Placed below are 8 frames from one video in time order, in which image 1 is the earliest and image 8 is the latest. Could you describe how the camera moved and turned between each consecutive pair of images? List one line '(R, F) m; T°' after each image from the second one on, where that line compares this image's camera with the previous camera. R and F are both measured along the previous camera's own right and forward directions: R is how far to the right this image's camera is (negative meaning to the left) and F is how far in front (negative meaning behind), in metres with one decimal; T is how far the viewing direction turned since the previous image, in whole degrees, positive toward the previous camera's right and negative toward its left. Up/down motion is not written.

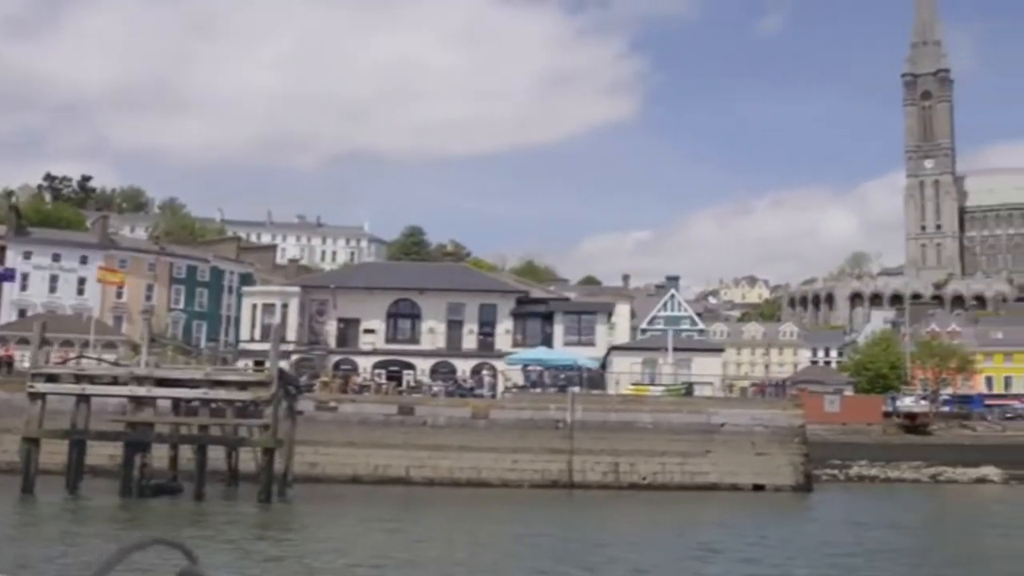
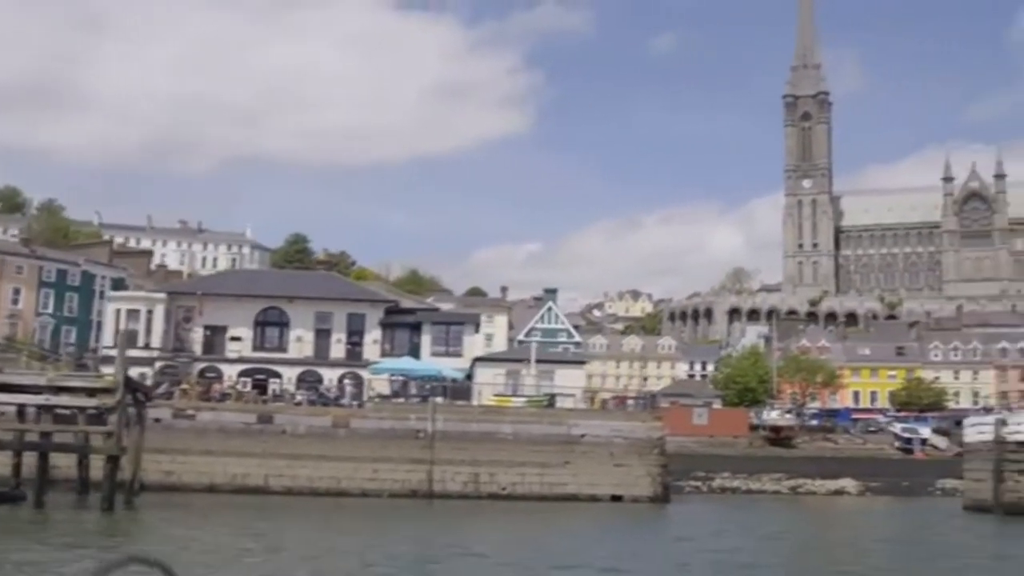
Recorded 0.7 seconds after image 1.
(+0.9, -0.2) m; +5°
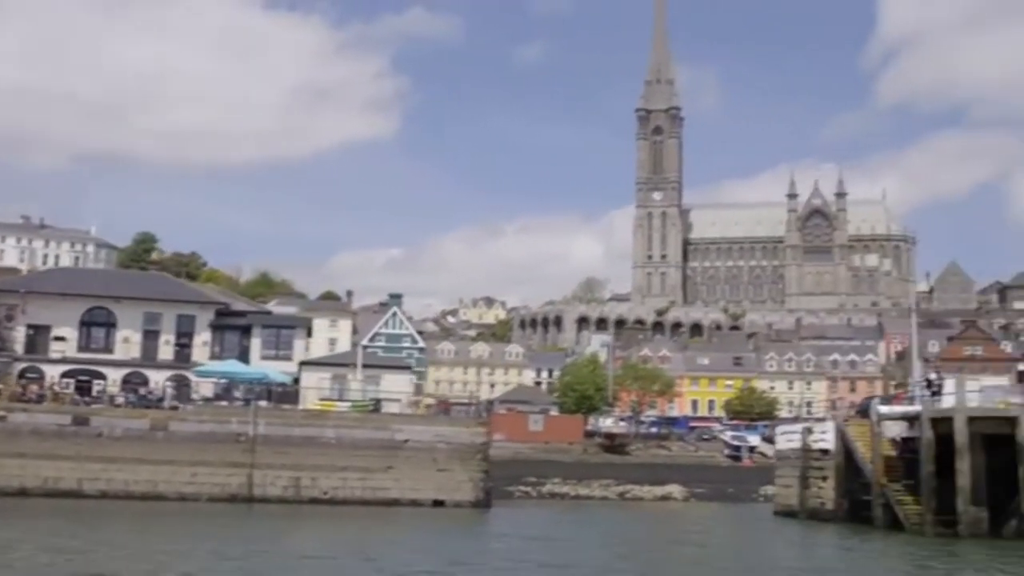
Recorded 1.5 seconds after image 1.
(+1.1, -0.2) m; +6°
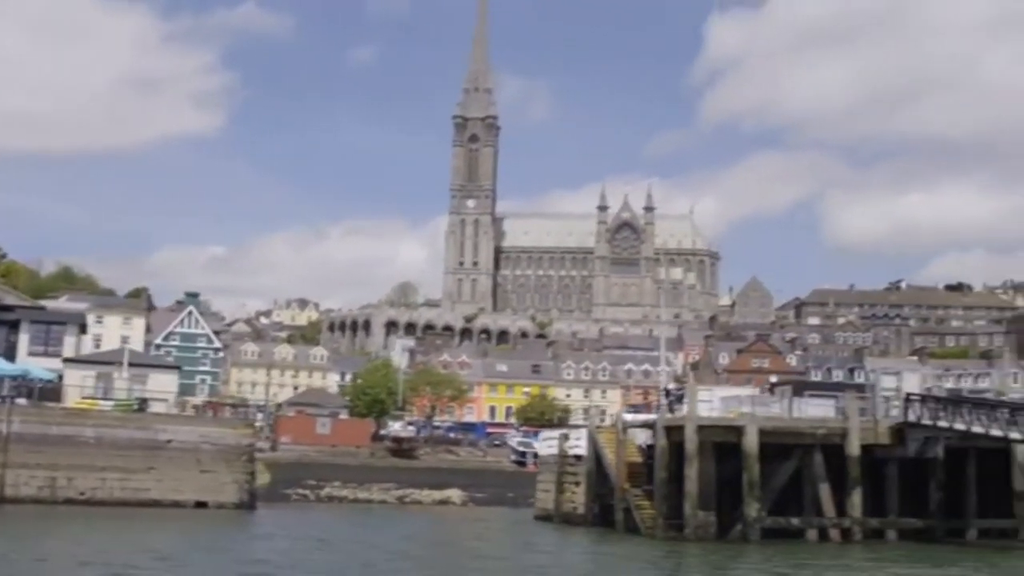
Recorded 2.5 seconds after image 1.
(+1.7, -0.5) m; +7°
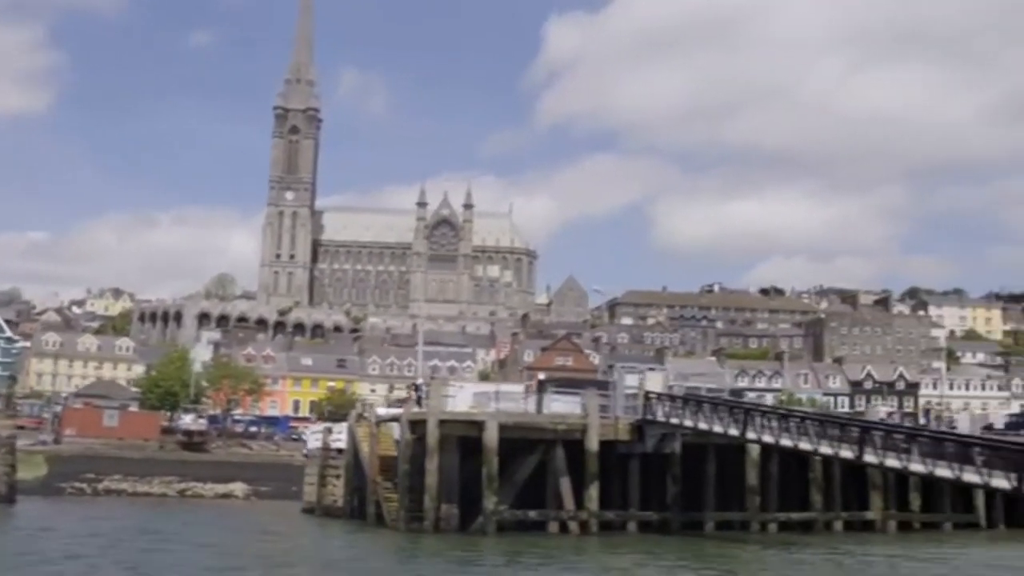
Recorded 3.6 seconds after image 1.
(+2.0, -0.6) m; +7°
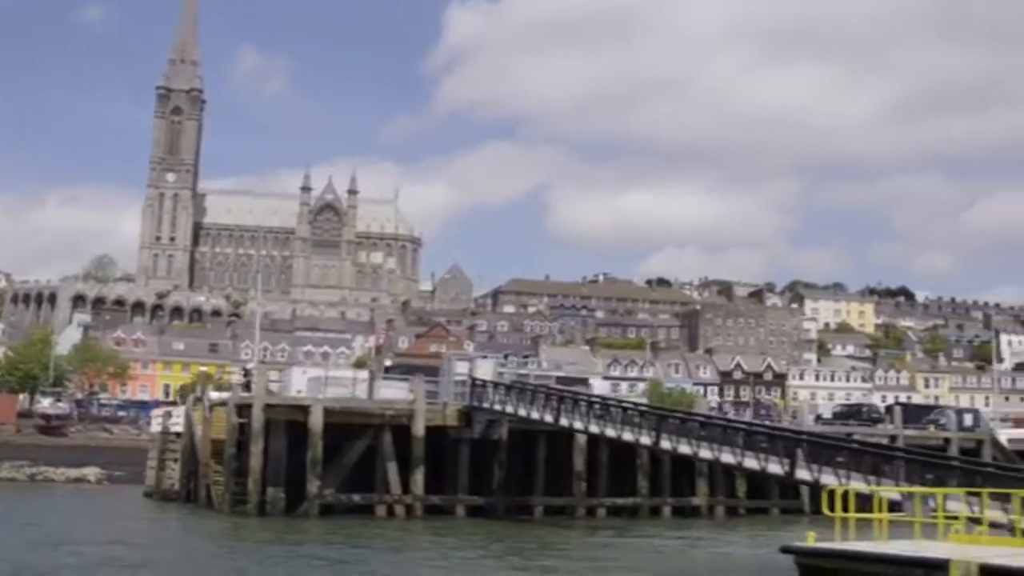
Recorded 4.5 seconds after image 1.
(+1.7, -0.6) m; +4°
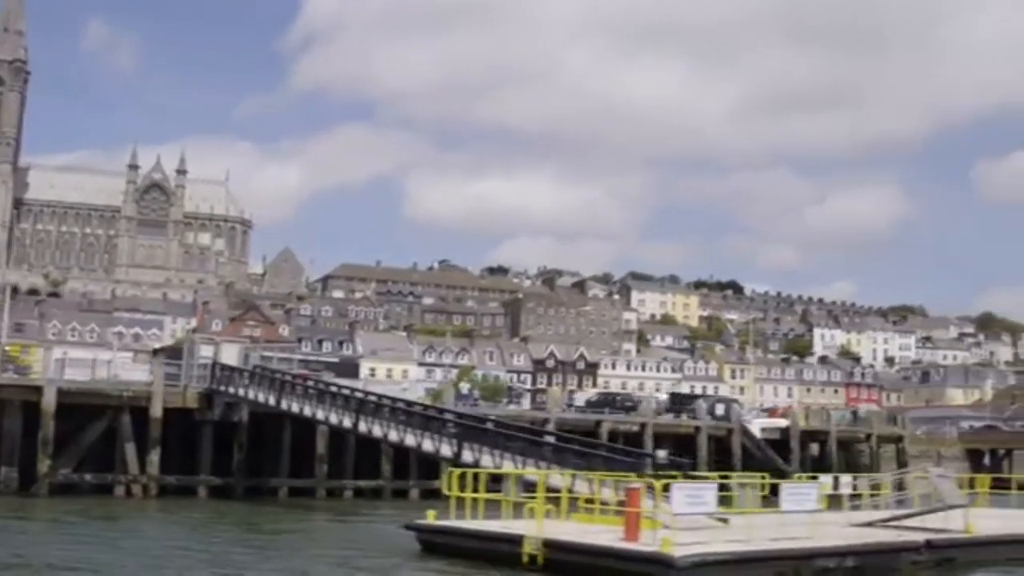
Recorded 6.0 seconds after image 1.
(+2.9, -1.5) m; +6°
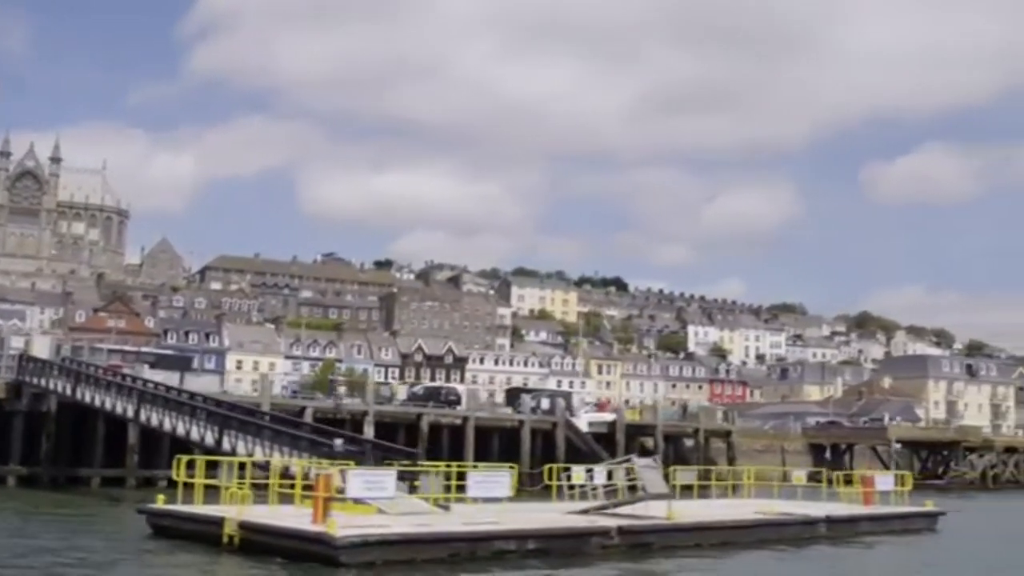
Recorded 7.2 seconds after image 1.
(+2.5, -1.6) m; +4°
